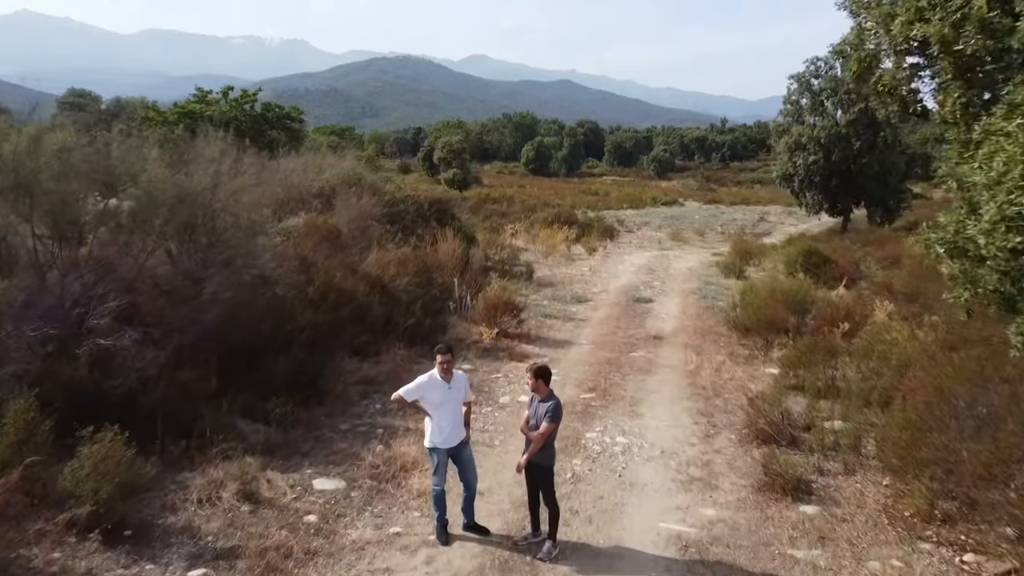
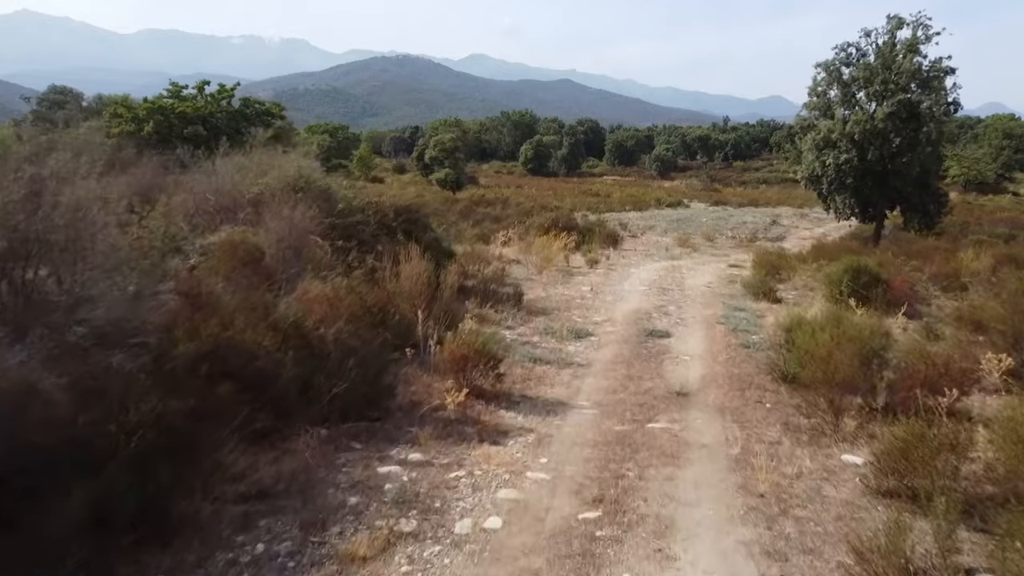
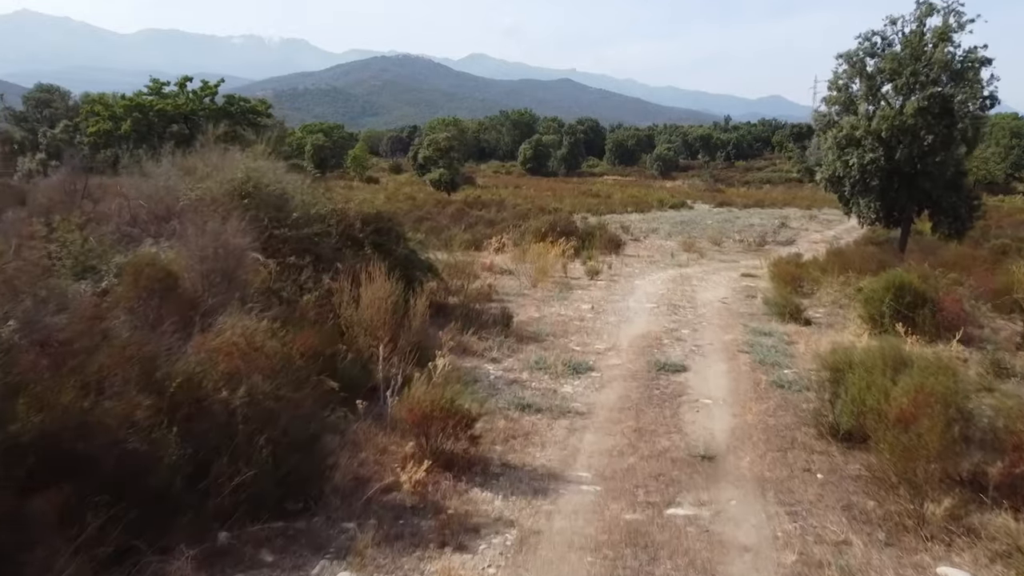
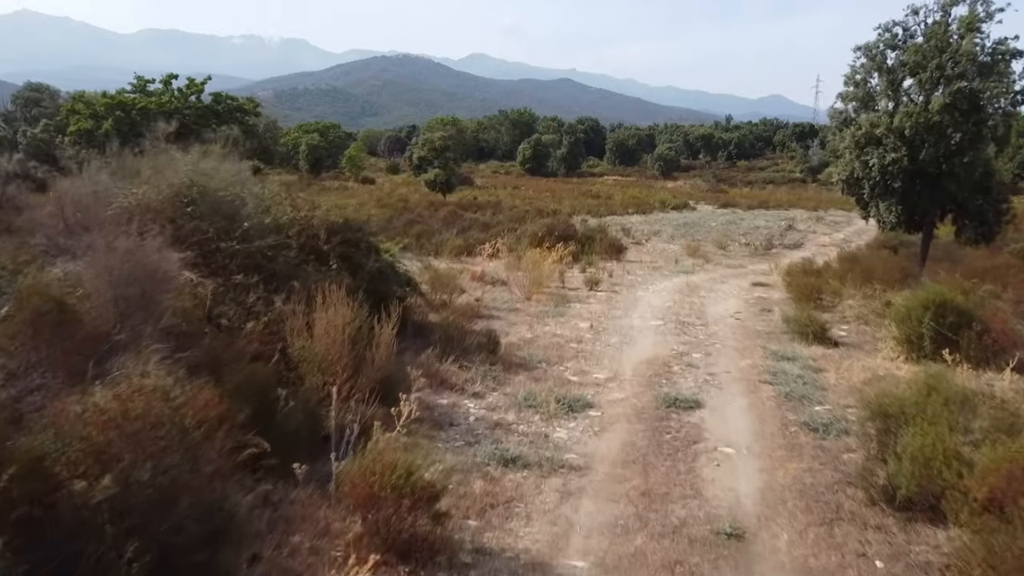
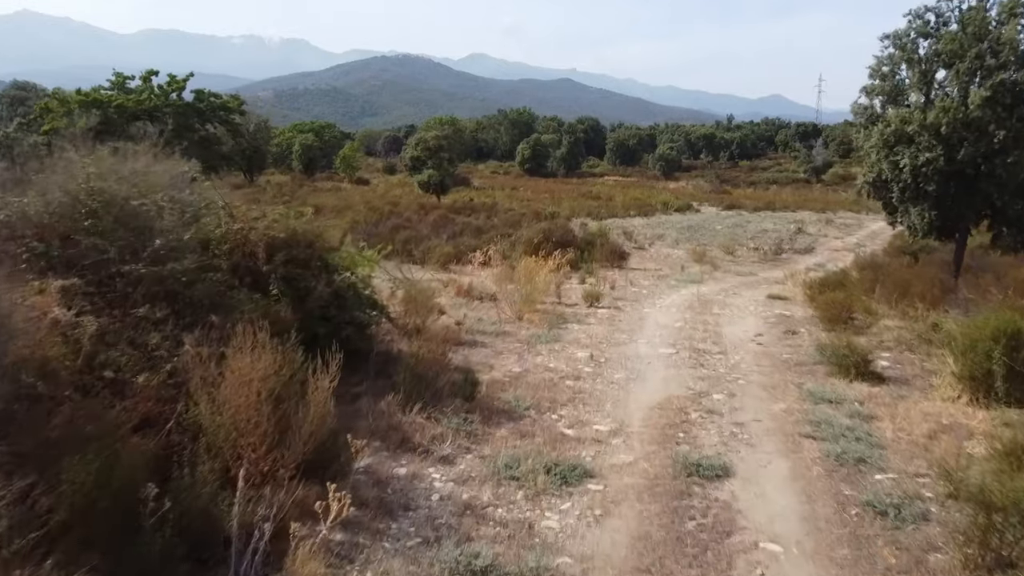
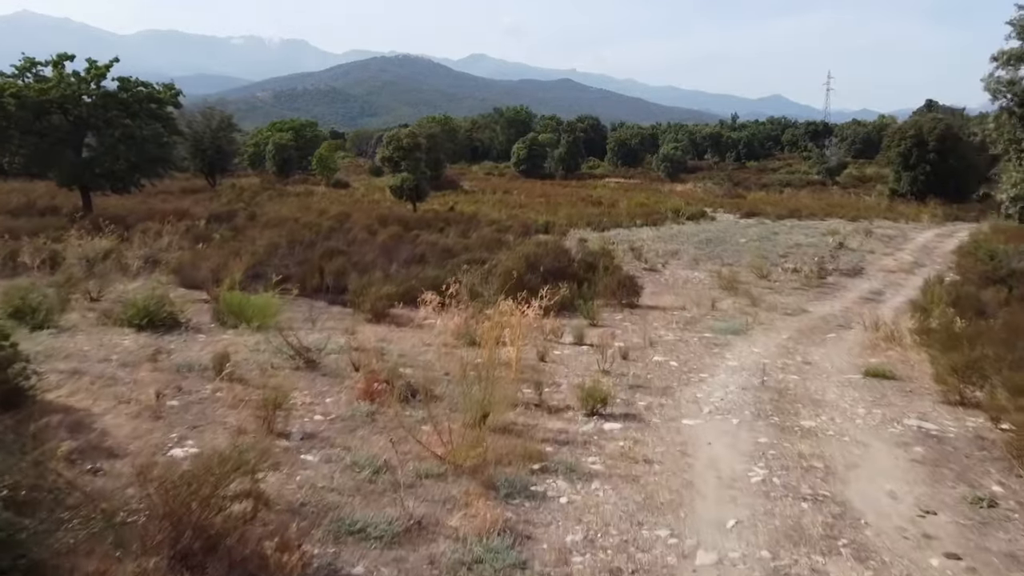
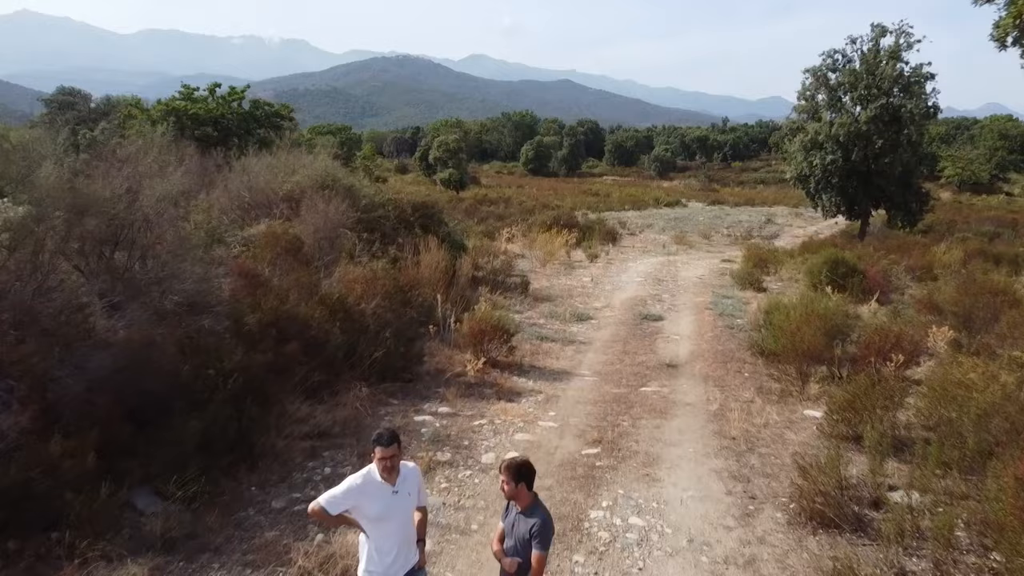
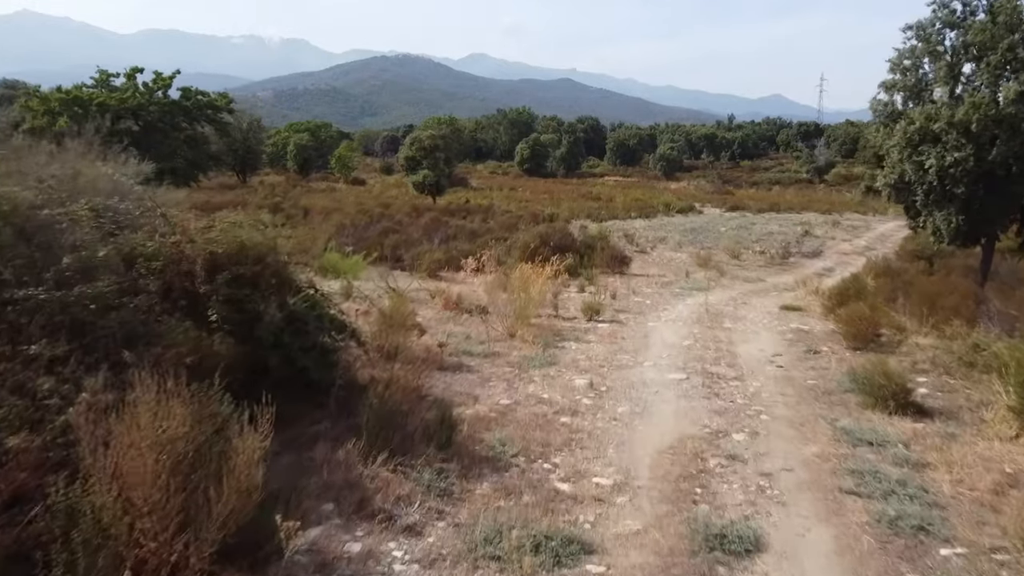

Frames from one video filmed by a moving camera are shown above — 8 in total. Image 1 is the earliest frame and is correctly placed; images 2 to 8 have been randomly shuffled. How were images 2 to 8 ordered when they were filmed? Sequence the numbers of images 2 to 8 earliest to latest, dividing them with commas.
7, 2, 3, 4, 5, 8, 6
